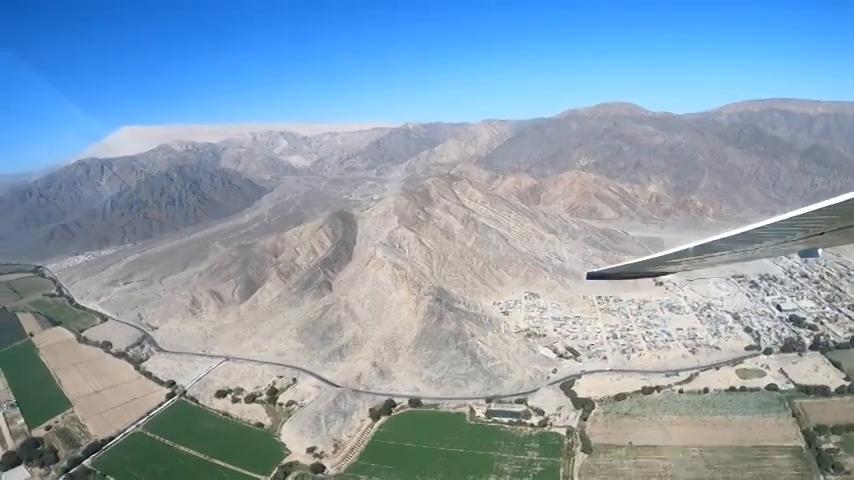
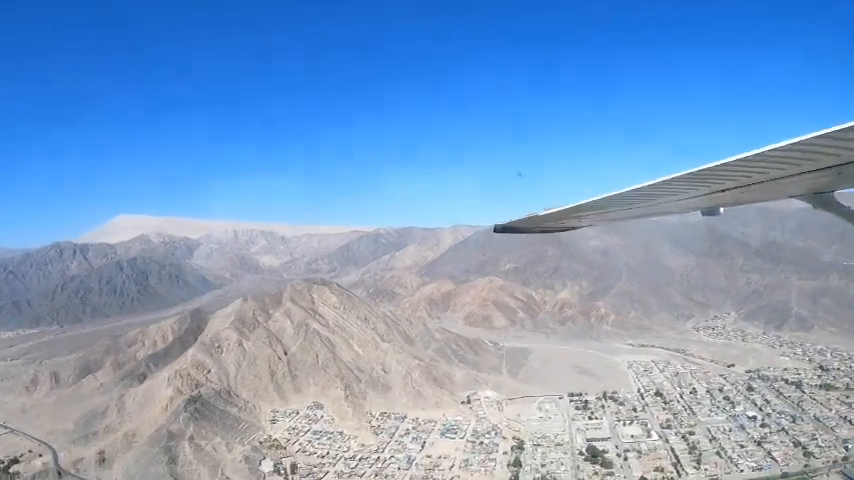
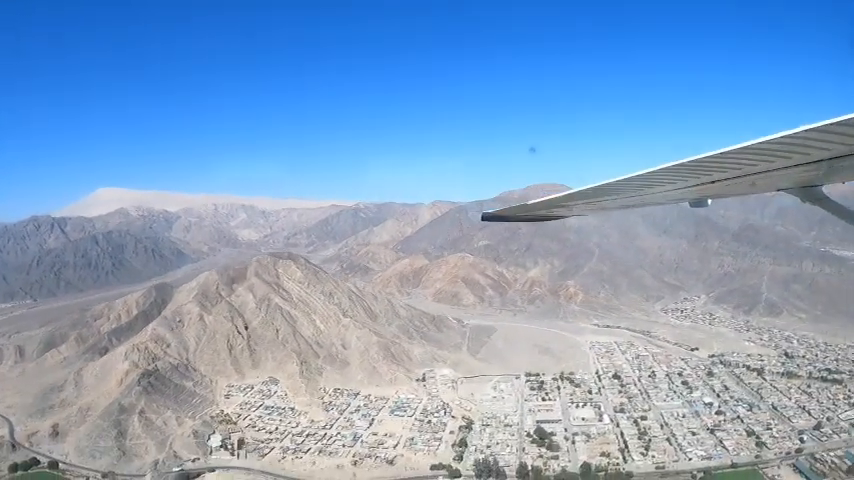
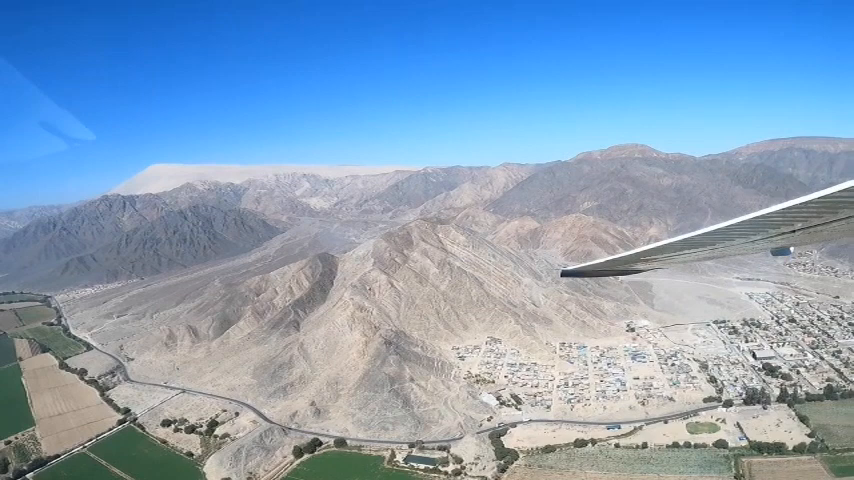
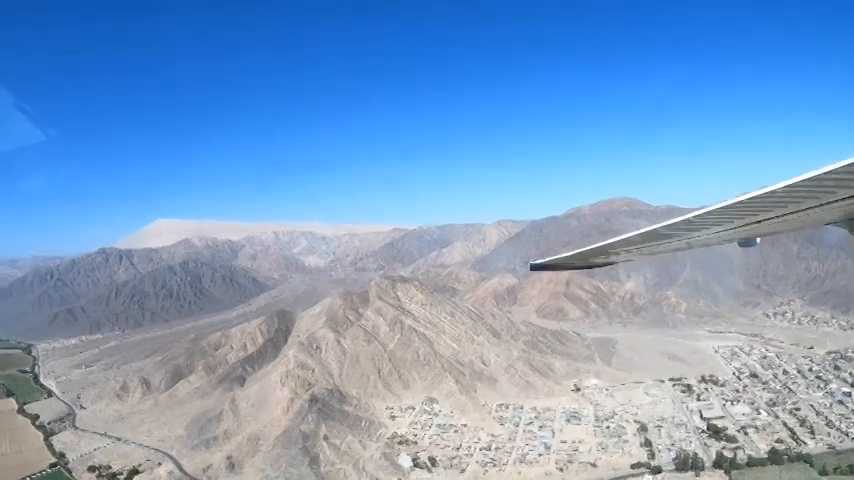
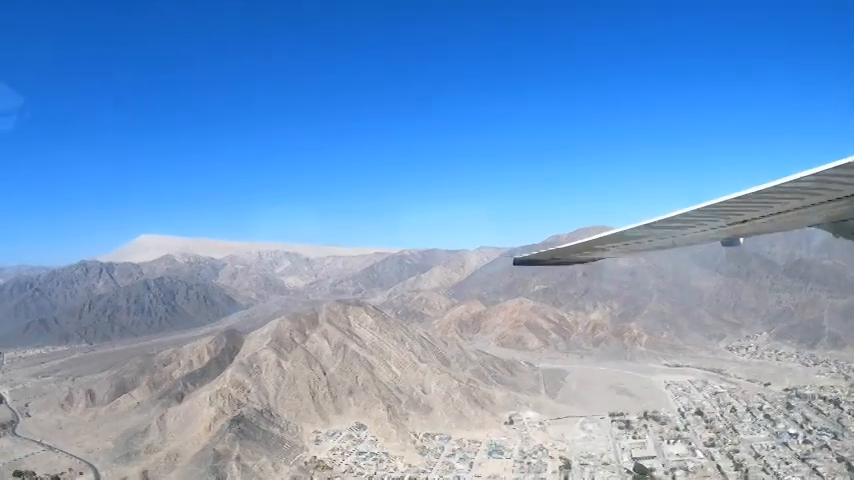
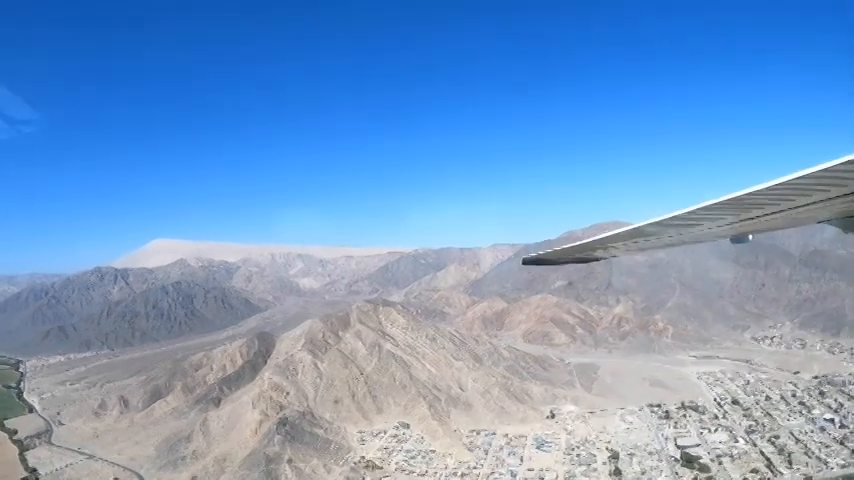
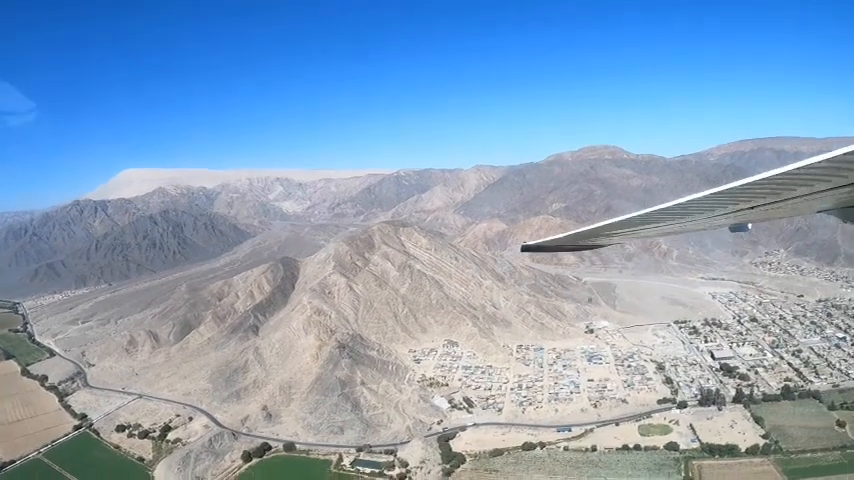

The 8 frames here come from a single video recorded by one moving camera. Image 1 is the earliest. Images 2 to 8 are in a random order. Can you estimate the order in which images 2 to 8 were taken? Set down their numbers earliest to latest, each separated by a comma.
4, 8, 5, 7, 6, 2, 3
